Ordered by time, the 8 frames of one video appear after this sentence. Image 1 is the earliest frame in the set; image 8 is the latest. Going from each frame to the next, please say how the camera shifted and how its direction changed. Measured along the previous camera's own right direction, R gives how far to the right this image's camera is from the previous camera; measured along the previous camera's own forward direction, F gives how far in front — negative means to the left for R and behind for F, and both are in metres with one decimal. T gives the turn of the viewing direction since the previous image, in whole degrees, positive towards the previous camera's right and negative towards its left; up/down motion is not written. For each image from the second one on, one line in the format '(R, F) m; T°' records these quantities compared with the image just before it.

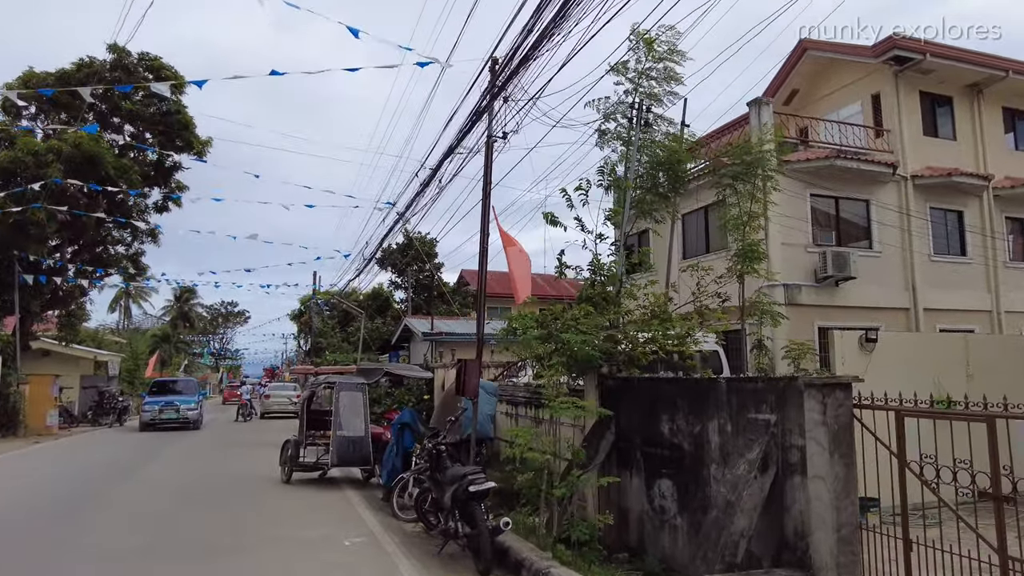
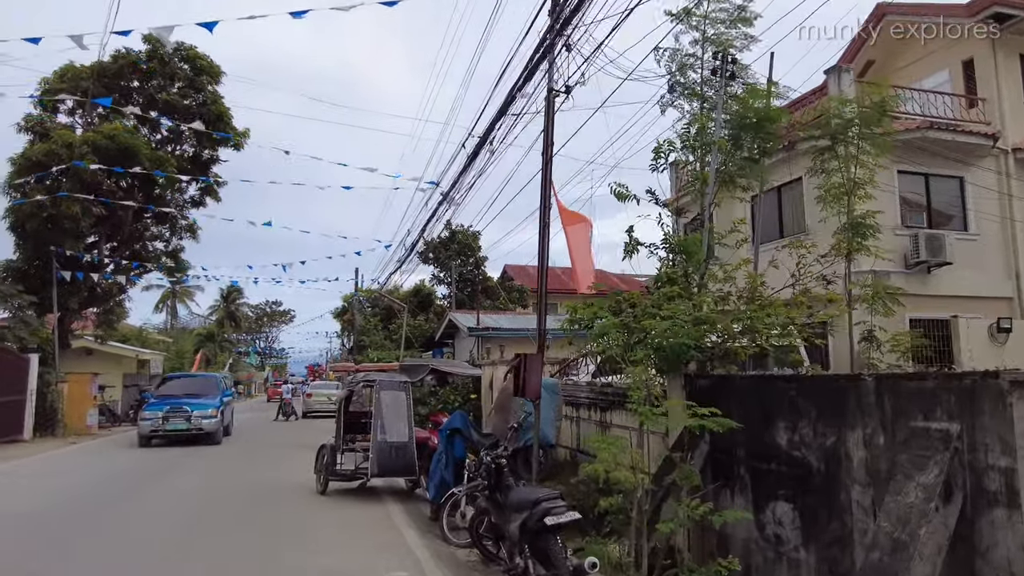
(-0.3, +1.2) m; -3°
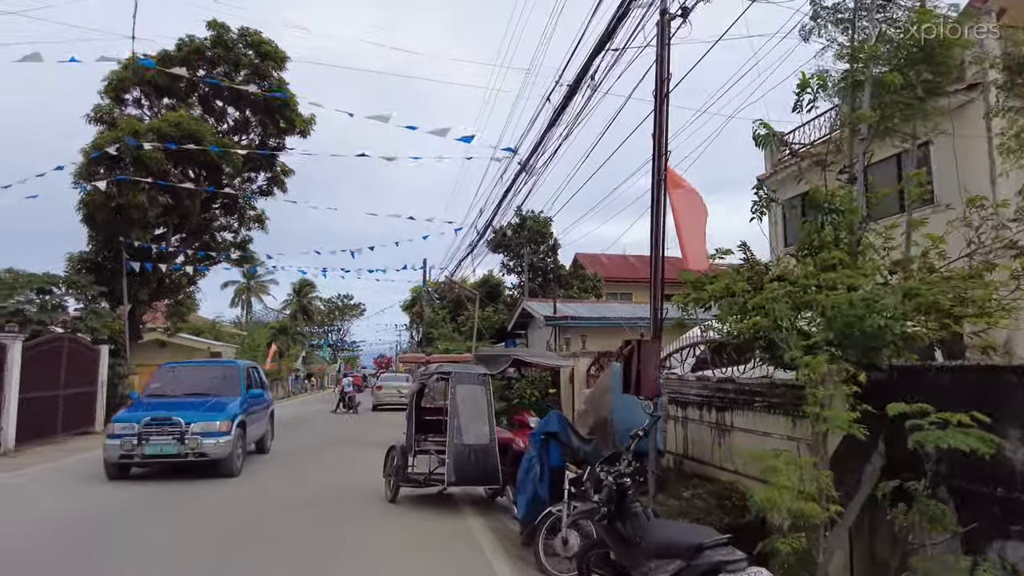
(-0.3, +1.3) m; -5°
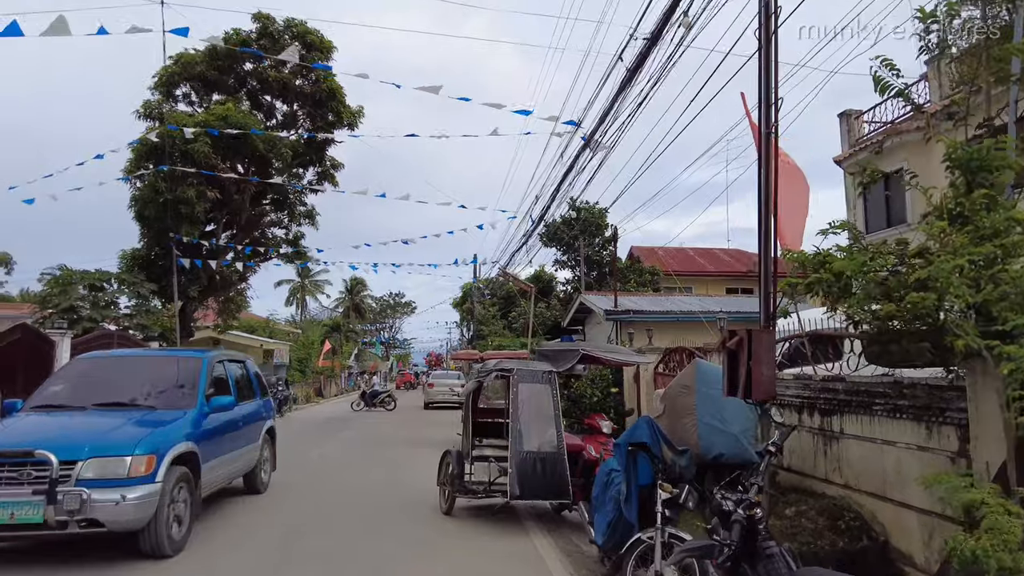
(-0.2, +0.9) m; -4°
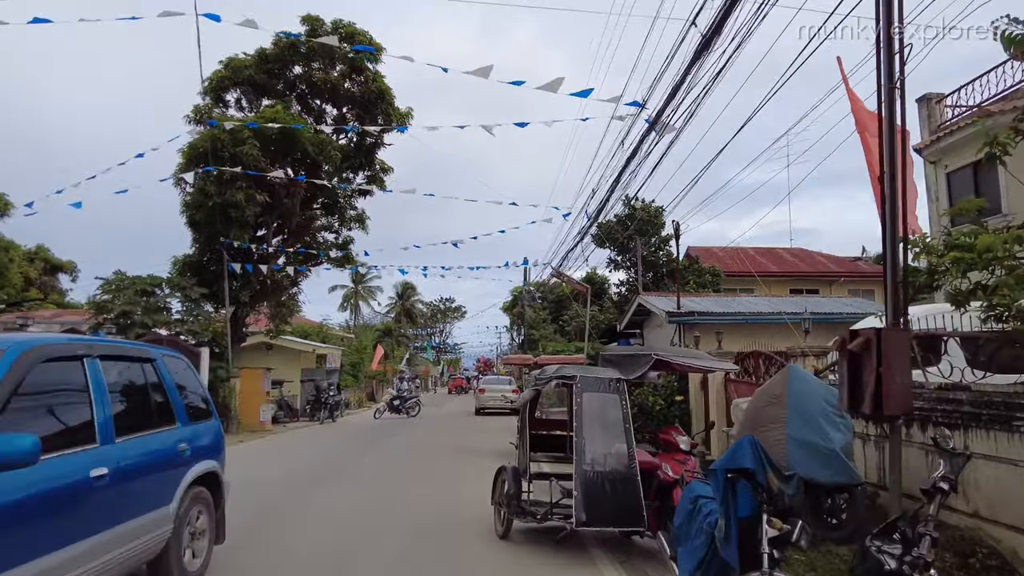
(-0.1, +0.7) m; -4°
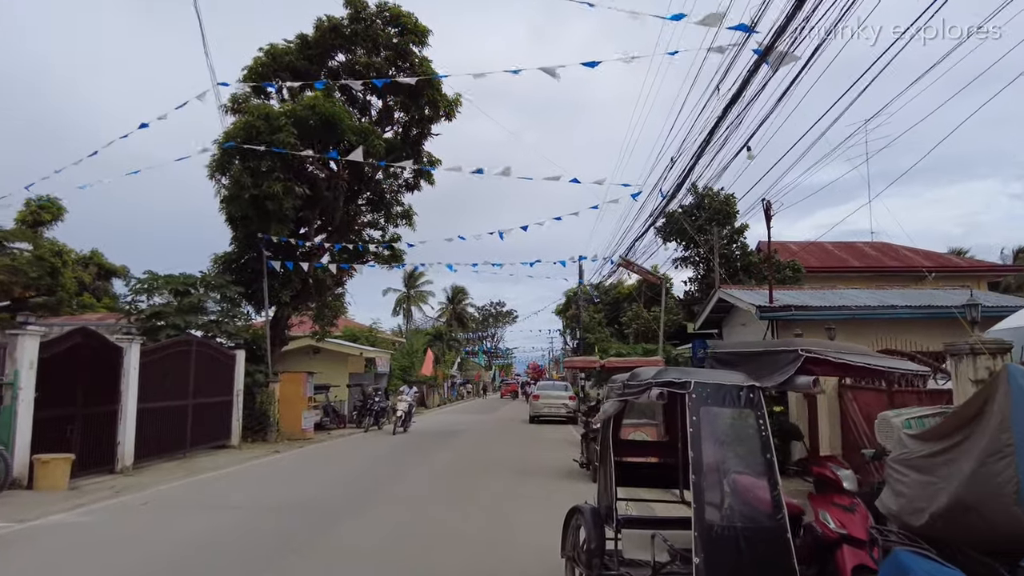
(-0.2, +1.7) m; -4°
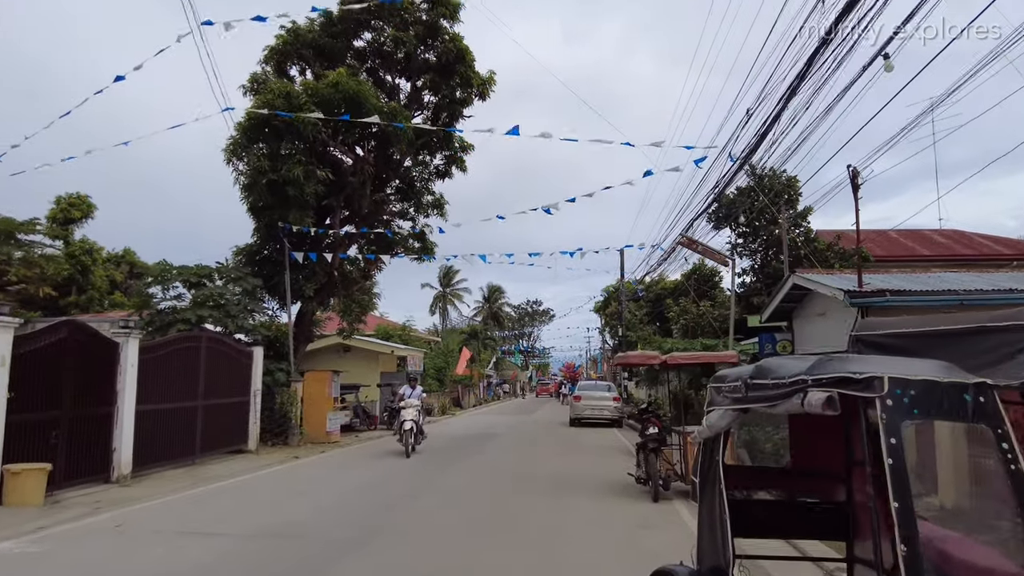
(-0.1, +1.5) m; -3°
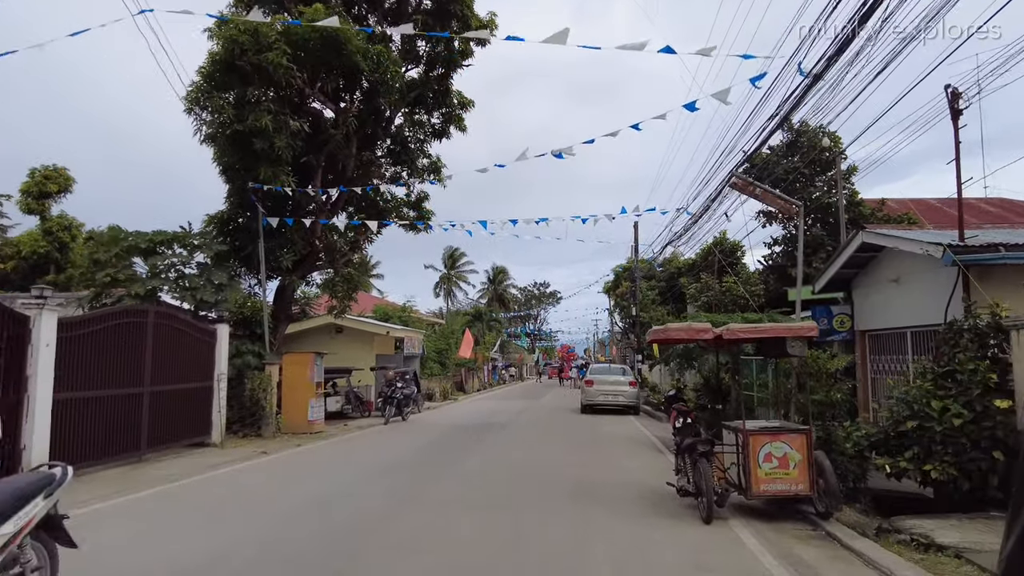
(0.0, +2.1) m; -1°
